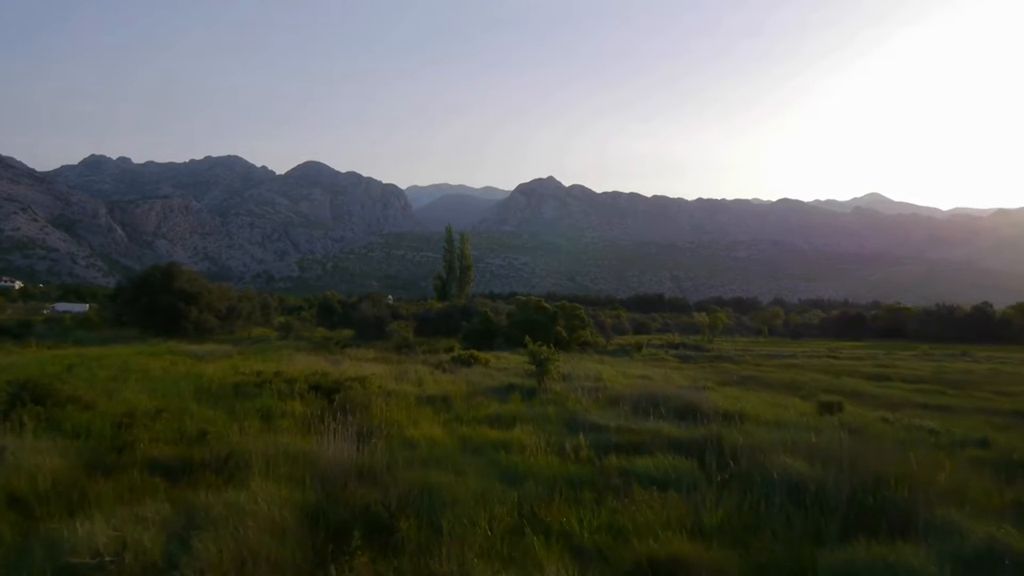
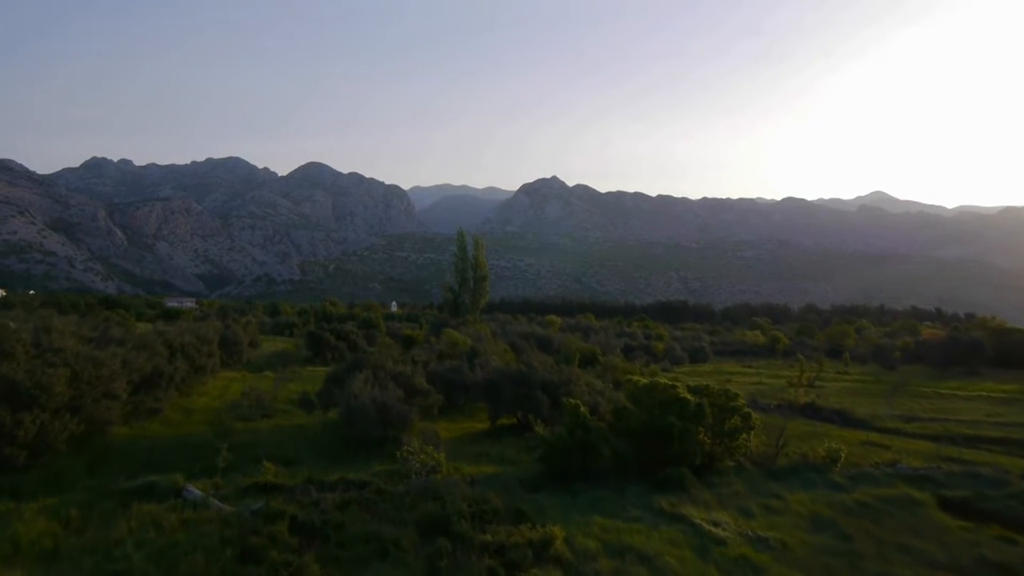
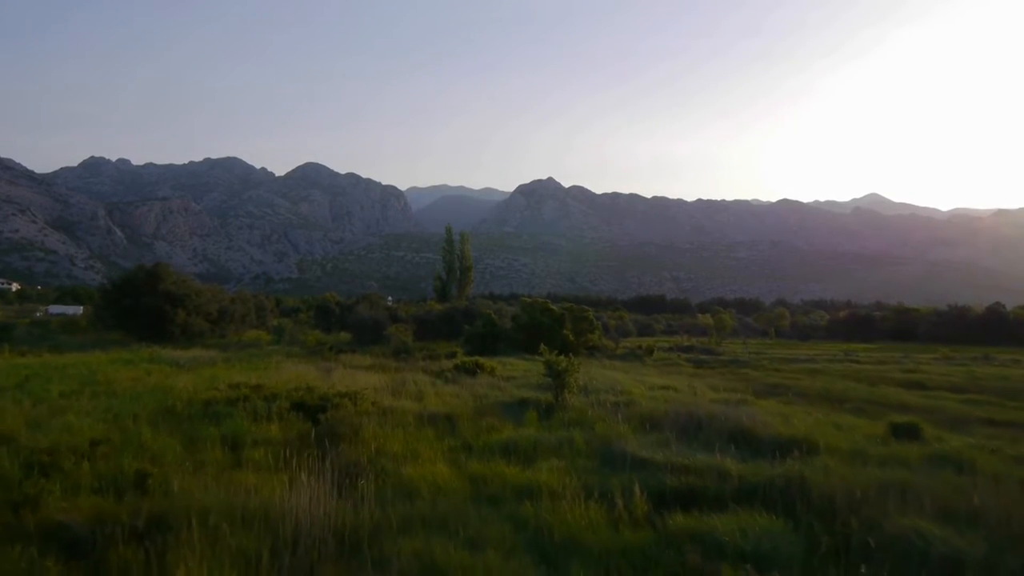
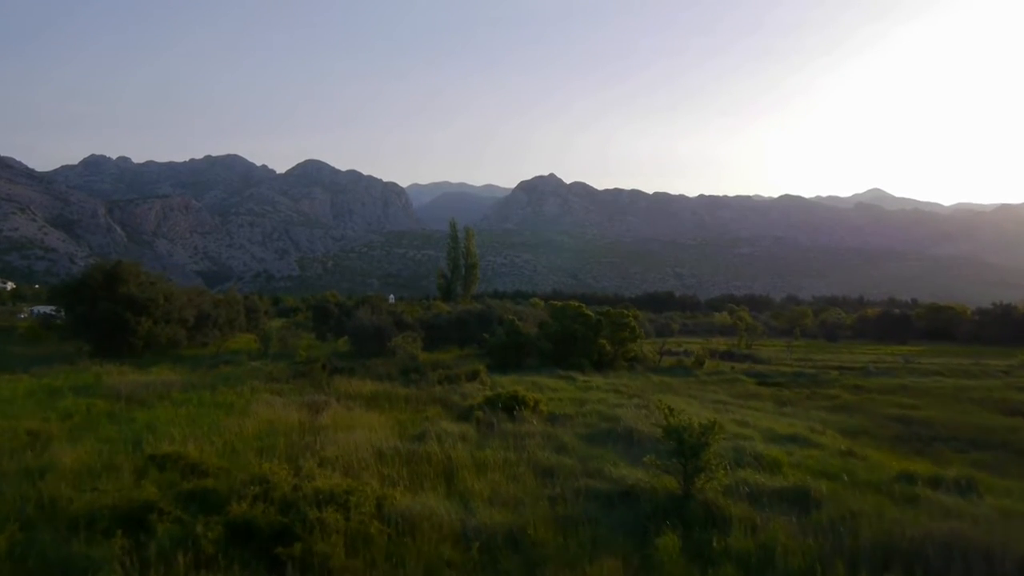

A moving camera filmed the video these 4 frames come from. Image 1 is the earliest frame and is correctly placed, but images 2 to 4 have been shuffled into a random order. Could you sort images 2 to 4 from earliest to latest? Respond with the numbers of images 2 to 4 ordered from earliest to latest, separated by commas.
3, 4, 2
